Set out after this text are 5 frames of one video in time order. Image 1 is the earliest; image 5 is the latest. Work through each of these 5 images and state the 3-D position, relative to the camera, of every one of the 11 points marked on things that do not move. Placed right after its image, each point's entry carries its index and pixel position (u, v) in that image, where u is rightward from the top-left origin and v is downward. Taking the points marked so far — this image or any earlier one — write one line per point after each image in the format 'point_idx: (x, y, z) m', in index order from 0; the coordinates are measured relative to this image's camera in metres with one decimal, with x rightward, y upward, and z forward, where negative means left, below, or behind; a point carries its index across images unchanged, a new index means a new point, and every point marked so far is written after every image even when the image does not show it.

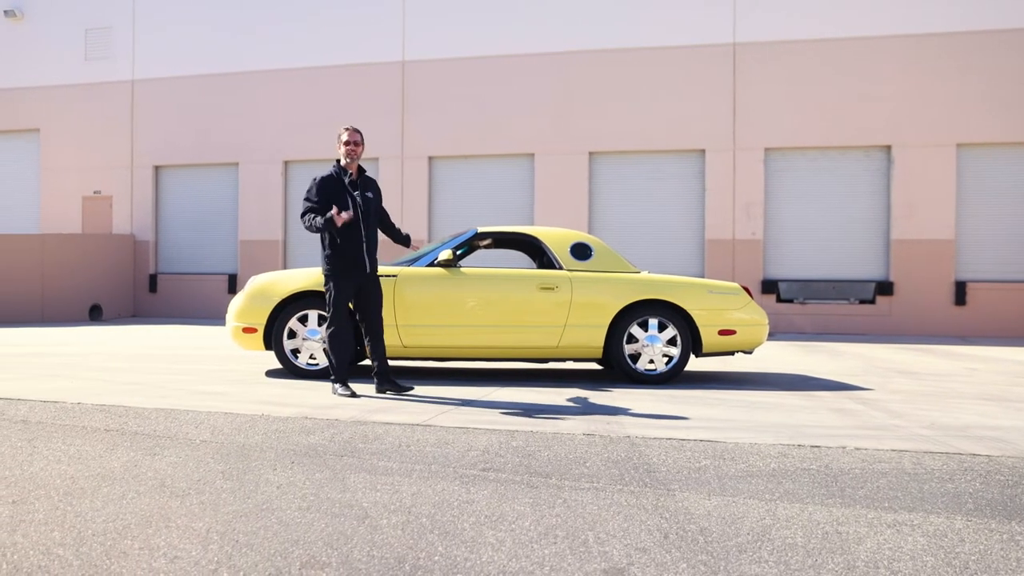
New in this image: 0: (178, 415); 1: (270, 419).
0: (-2.0, -0.7, +5.1) m
1: (-1.4, -0.8, +5.0) m
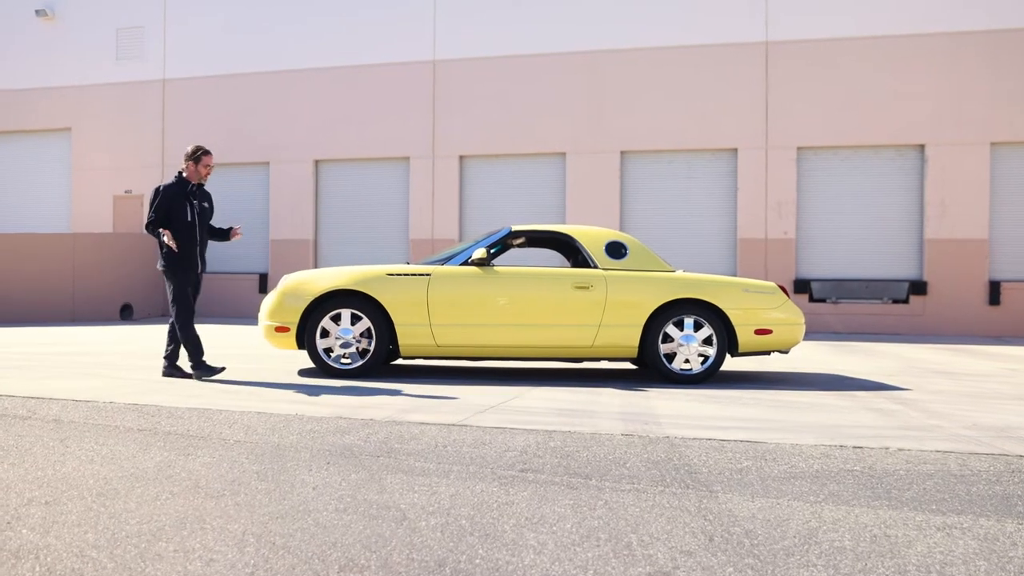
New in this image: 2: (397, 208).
0: (-1.8, -0.7, +5.1) m
1: (-1.2, -0.8, +5.0) m
2: (-2.3, +1.5, +16.1) m
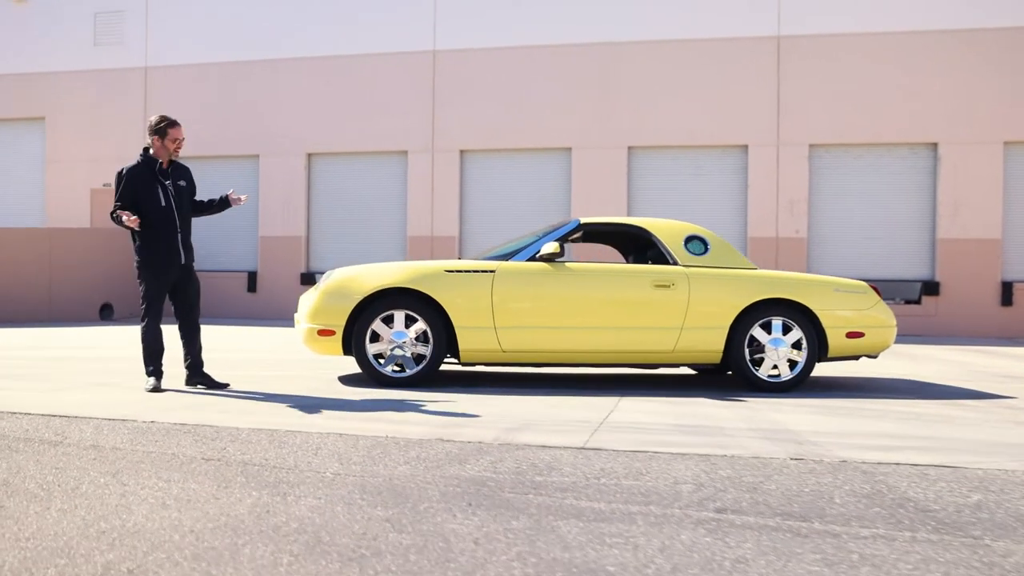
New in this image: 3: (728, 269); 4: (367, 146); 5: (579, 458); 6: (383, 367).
0: (-1.1, -0.7, +4.2) m
1: (-0.5, -0.7, +4.1) m
2: (-2.1, +1.5, +15.2) m
3: (+1.7, +0.2, +7.0) m
4: (-2.6, +2.4, +15.1) m
5: (+0.3, -0.8, +3.9) m
6: (-1.0, -0.6, +6.6) m
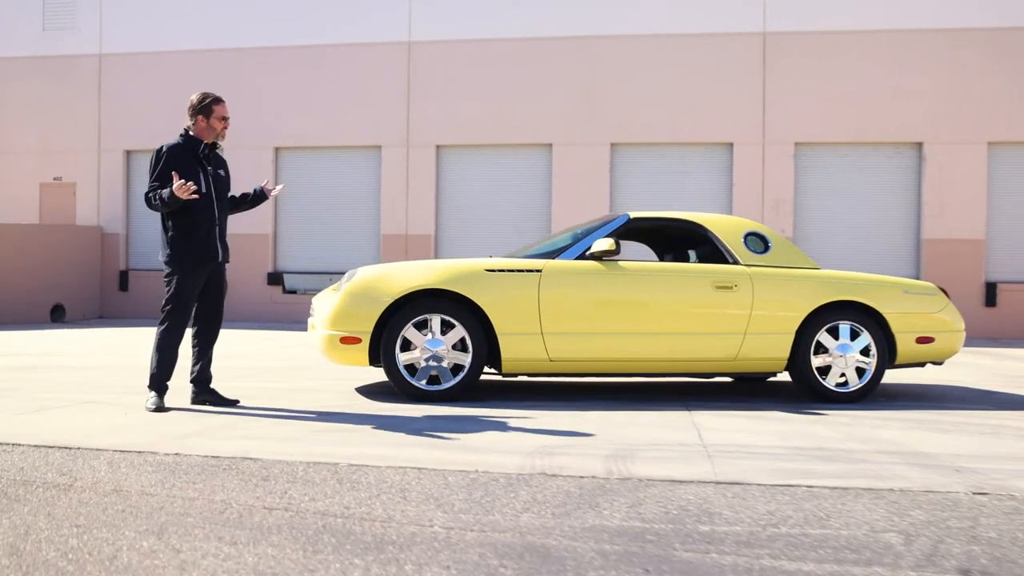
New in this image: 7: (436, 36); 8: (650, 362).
0: (-0.6, -0.7, +3.4) m
1: (0.0, -0.7, +3.3) m
2: (-2.3, +1.4, +14.3) m
3: (+2.0, +0.1, +6.4) m
4: (-2.7, +2.4, +14.2) m
5: (+0.8, -0.8, +3.2) m
6: (-0.6, -0.6, +5.8) m
7: (-1.1, +4.1, +14.0) m
8: (+1.0, -0.5, +6.0) m
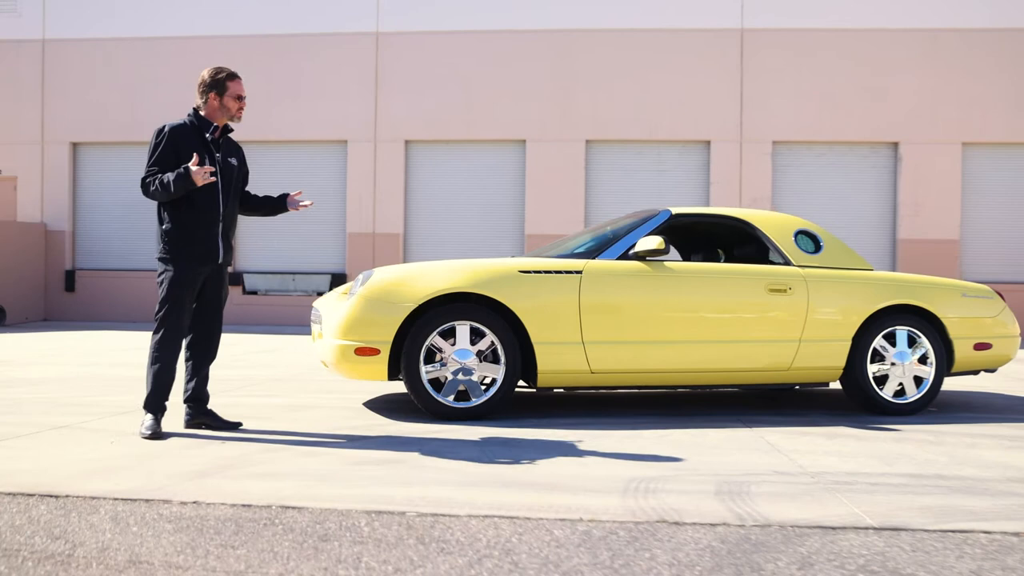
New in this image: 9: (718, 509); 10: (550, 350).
0: (-0.3, -0.7, +2.6) m
1: (+0.3, -0.7, +2.6) m
2: (-2.6, +1.4, +13.4) m
3: (+2.2, +0.1, +5.8) m
4: (-3.0, +2.4, +13.3) m
5: (+1.2, -0.8, +2.5) m
6: (-0.4, -0.6, +5.1) m
7: (-1.4, +4.1, +13.2) m
8: (+1.2, -0.5, +5.4) m
9: (+0.7, -0.7, +3.0) m
10: (+0.2, -0.4, +5.2) m
